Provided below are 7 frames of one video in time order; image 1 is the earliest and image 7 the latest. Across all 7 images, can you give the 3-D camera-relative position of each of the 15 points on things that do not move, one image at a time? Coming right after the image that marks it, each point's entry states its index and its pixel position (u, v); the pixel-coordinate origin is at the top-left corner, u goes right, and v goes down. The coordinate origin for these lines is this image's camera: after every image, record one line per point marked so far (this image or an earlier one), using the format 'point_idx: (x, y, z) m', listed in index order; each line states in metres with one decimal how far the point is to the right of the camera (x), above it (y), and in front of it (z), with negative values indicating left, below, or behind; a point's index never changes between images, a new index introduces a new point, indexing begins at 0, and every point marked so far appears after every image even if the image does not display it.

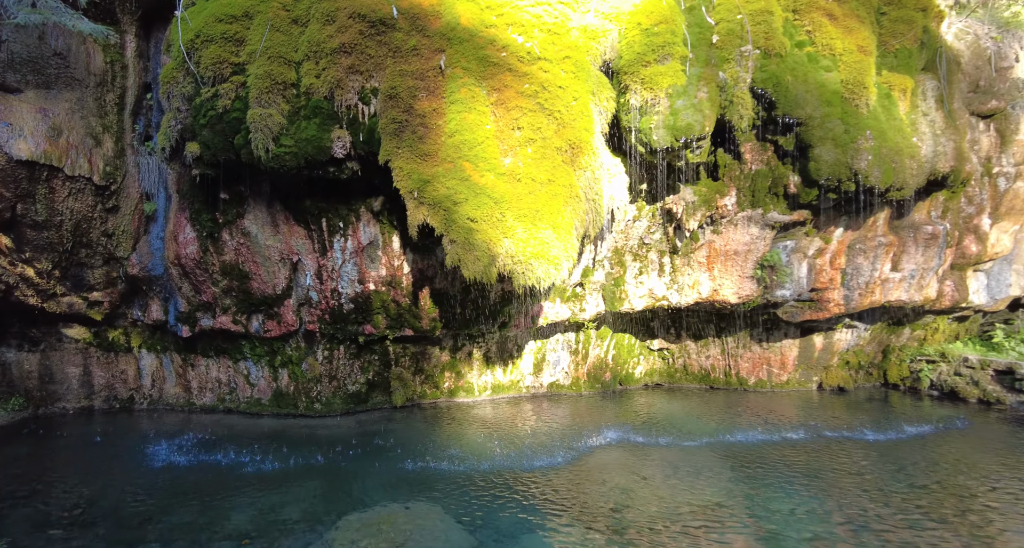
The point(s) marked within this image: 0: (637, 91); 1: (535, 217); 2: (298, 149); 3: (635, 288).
0: (+1.9, +2.9, +9.6) m
1: (+0.3, +0.9, +8.9) m
2: (-3.3, +1.9, +9.1) m
3: (+2.6, -0.3, +12.5) m
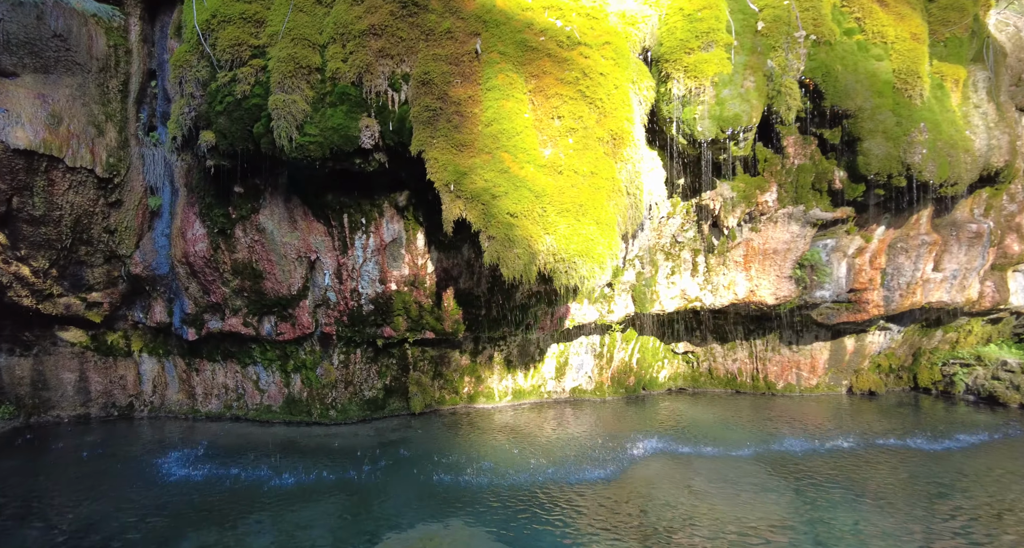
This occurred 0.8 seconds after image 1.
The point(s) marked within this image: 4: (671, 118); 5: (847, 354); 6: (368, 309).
0: (+2.5, +2.9, +9.1) m
1: (+0.9, +0.9, +8.3) m
2: (-2.7, +2.0, +8.5) m
3: (+3.2, -0.3, +12.0) m
4: (+2.3, +2.4, +9.4) m
5: (+8.1, -1.9, +14.1) m
6: (-2.6, -0.6, +10.8) m
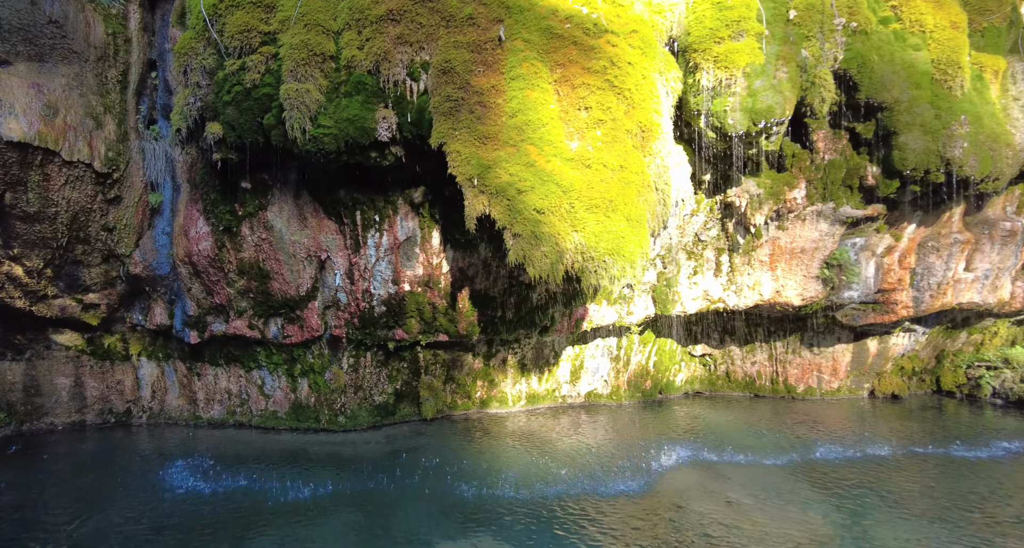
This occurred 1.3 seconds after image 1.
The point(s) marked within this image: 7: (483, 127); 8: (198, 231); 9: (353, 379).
0: (+2.8, +3.0, +8.7) m
1: (+1.3, +0.9, +7.8) m
2: (-2.4, +2.0, +8.0) m
3: (+3.5, -0.3, +11.6) m
4: (+2.7, +2.4, +8.9) m
5: (+8.4, -1.9, +13.7) m
6: (-2.3, -0.6, +10.3) m
7: (-0.4, +1.9, +7.7) m
8: (-5.2, +0.7, +9.9) m
9: (-3.0, -2.0, +11.3) m
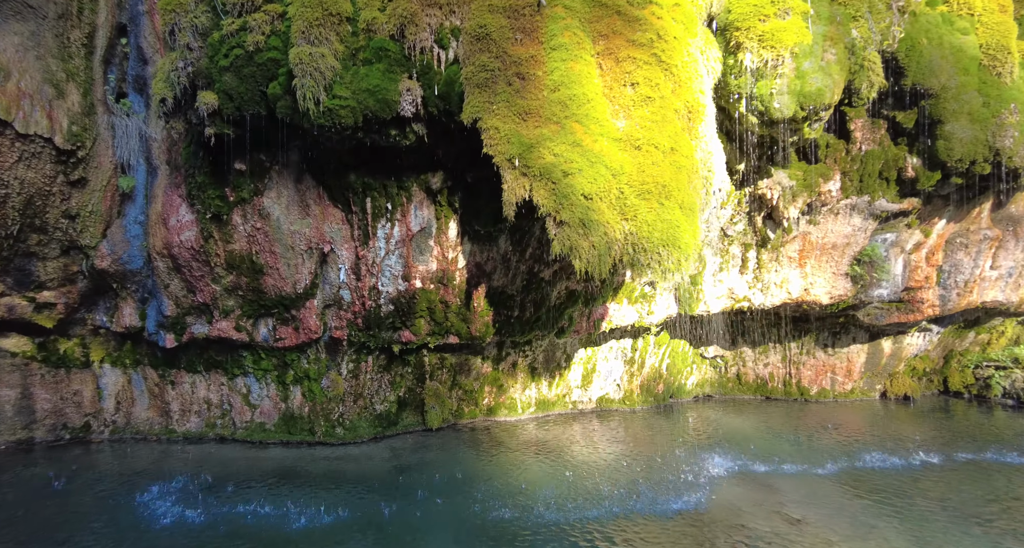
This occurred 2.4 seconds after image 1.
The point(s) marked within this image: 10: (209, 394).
0: (+3.3, +3.0, +8.0) m
1: (+1.8, +1.0, +7.1) m
2: (-1.9, +2.0, +7.0) m
3: (+3.7, -0.3, +10.9) m
4: (+3.1, +2.5, +8.3) m
5: (+8.5, -1.9, +13.4) m
6: (-1.9, -0.6, +9.3) m
7: (+0.1, +2.0, +6.8) m
8: (-4.9, +0.8, +8.6) m
9: (-2.7, -1.9, +10.2) m
10: (-5.3, -2.1, +10.3) m
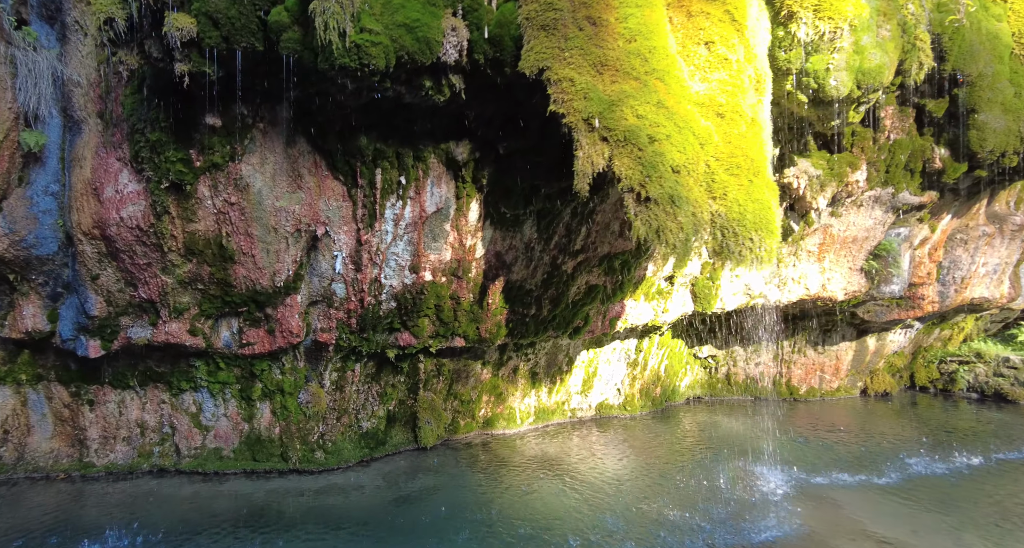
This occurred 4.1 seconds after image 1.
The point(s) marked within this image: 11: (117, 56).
0: (+3.8, +3.1, +7.2) m
1: (+2.4, +1.1, +6.1) m
2: (-1.1, +2.2, +5.5) m
3: (+3.7, -0.2, +10.2) m
4: (+3.5, +2.6, +7.5) m
5: (+8.0, -1.8, +13.4) m
6: (-1.6, -0.4, +7.7) m
7: (+0.8, +2.1, +5.6) m
8: (-4.4, +0.9, +6.6) m
9: (-2.5, -1.8, +8.5) m
10: (-5.0, -1.9, +8.1) m
11: (-3.9, +2.2, +5.9) m
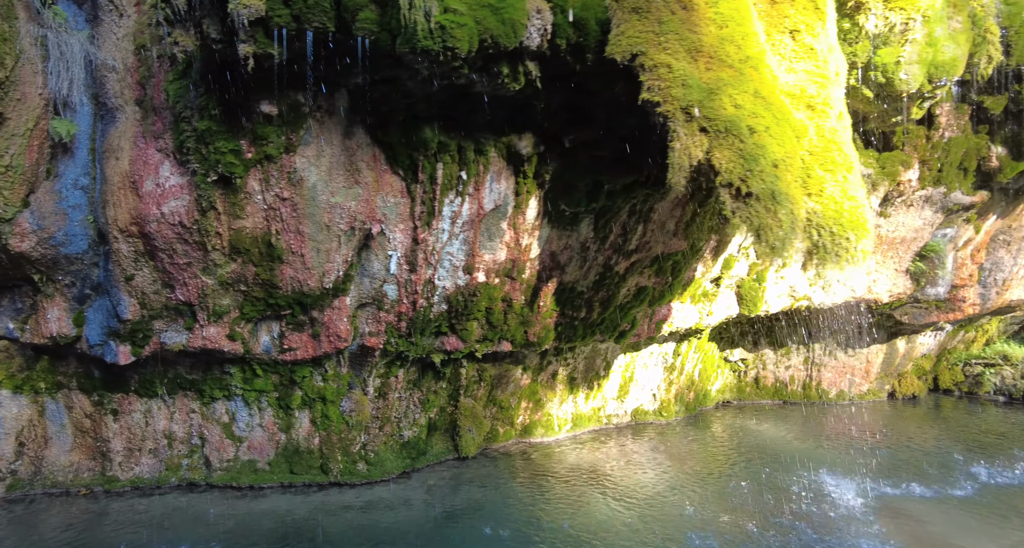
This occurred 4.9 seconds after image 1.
0: (+4.5, +3.1, +7.0) m
1: (+3.2, +1.1, +5.8) m
2: (-0.4, +2.2, +5.0) m
3: (+4.4, -0.2, +9.9) m
4: (+4.3, +2.6, +7.2) m
5: (+8.6, -1.8, +13.2) m
6: (-0.9, -0.4, +7.3) m
7: (+1.6, +2.1, +5.2) m
8: (-3.6, +0.9, +6.1) m
9: (-1.8, -1.8, +8.0) m
10: (-4.3, -1.9, +7.6) m
11: (-3.1, +2.2, +5.4) m
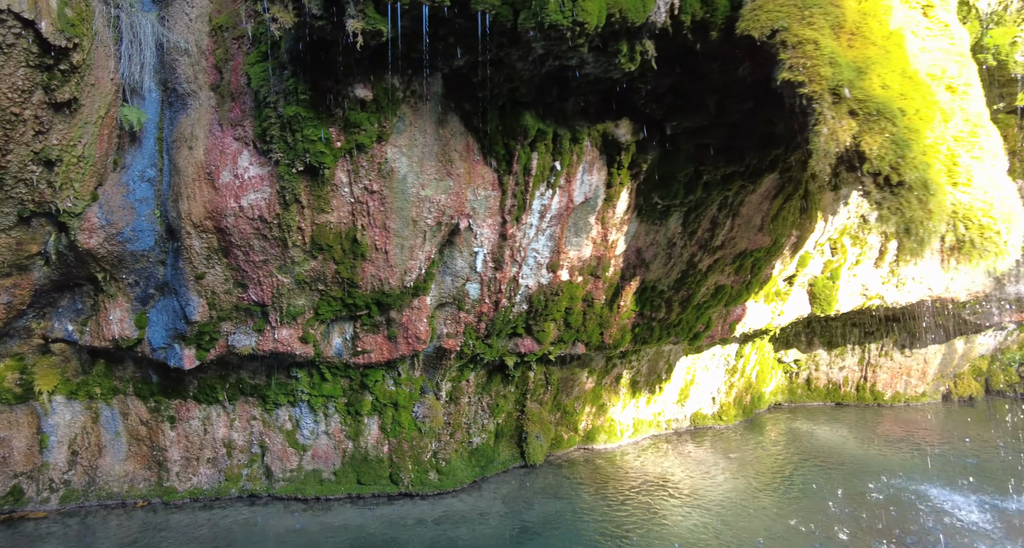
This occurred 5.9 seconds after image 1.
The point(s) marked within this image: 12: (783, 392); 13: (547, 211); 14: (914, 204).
0: (+5.5, +3.1, +6.5) m
1: (+4.2, +1.1, +5.3) m
2: (+0.6, +2.2, +4.6) m
3: (+5.4, -0.2, +9.5) m
4: (+5.3, +2.6, +6.8) m
5: (+9.6, -1.8, +12.8) m
6: (+0.1, -0.4, +6.9) m
7: (+2.6, +2.1, +4.8) m
8: (-2.6, +1.0, +5.7) m
9: (-0.8, -1.8, +7.6) m
10: (-3.3, -1.9, +7.2) m
11: (-2.1, +2.2, +5.0) m
12: (+5.7, -2.4, +12.3) m
13: (+0.4, +0.7, +6.3) m
14: (+3.2, +0.6, +4.8) m
